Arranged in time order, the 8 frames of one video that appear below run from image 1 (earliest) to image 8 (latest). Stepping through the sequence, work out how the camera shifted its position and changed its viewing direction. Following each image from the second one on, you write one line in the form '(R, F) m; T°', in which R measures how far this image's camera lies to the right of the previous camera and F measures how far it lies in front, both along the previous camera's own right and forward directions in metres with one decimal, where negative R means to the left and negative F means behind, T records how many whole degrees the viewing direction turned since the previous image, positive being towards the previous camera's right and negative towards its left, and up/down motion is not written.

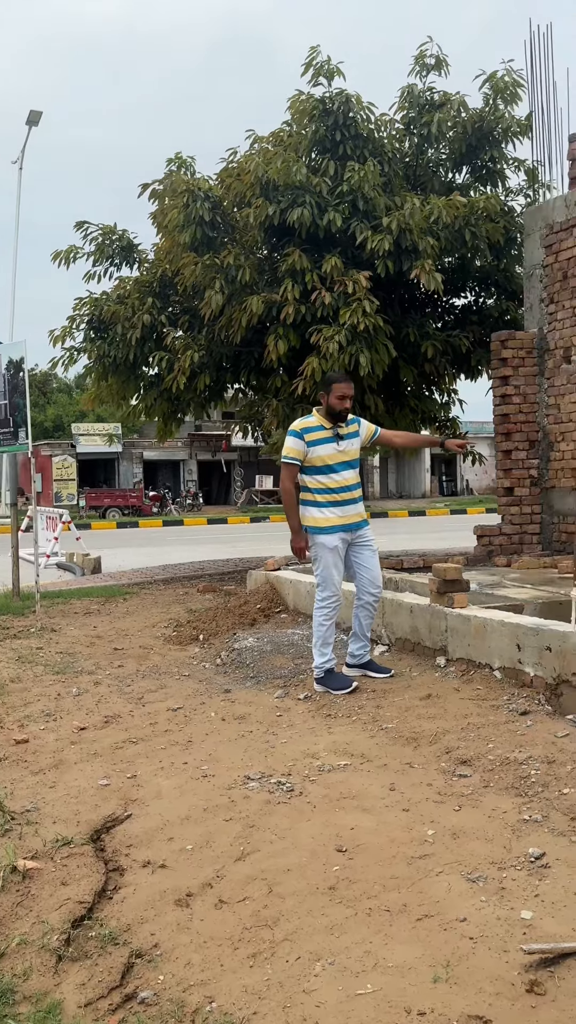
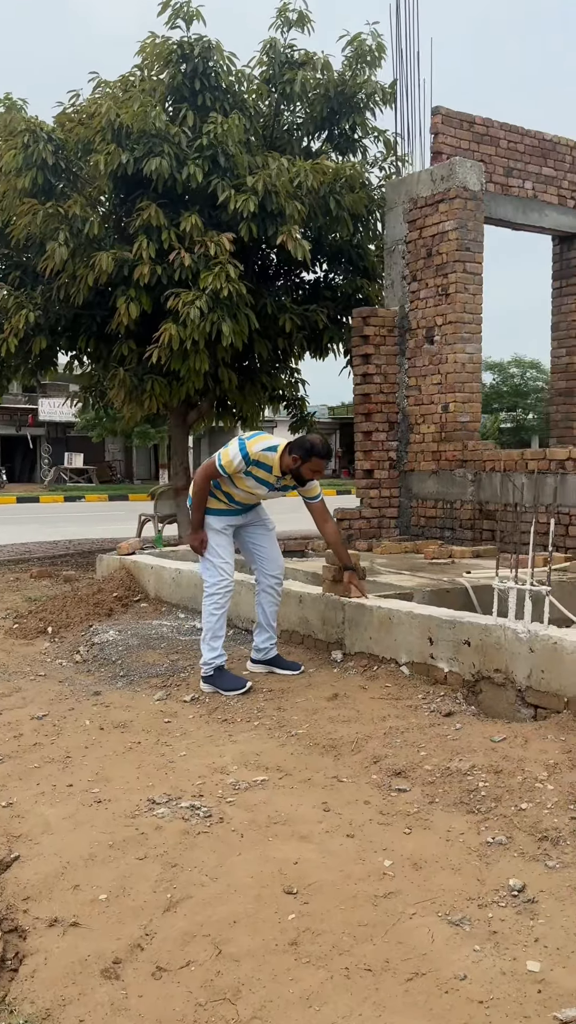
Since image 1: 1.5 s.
(-0.4, +0.6) m; +11°
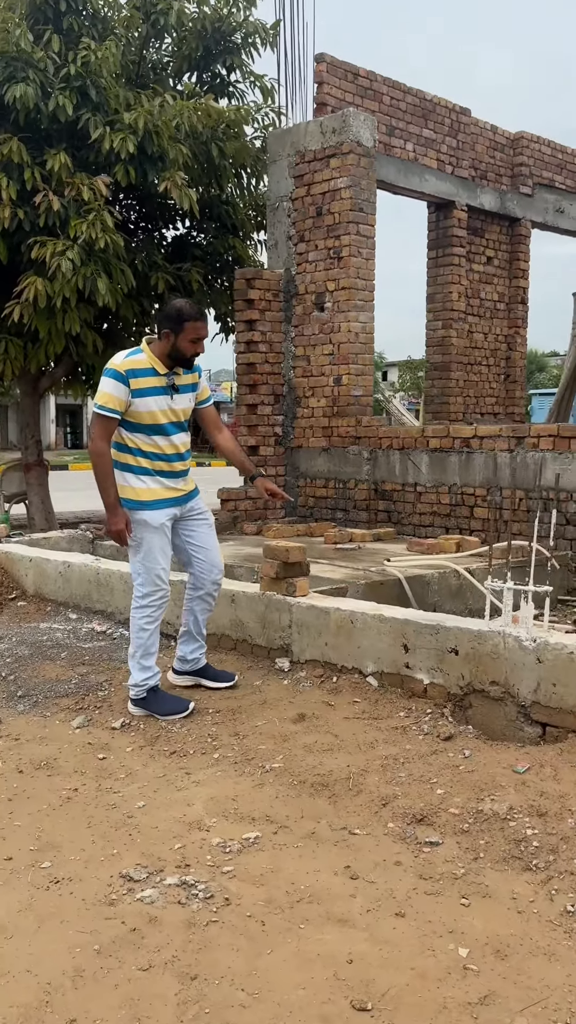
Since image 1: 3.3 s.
(-0.6, +0.7) m; +11°
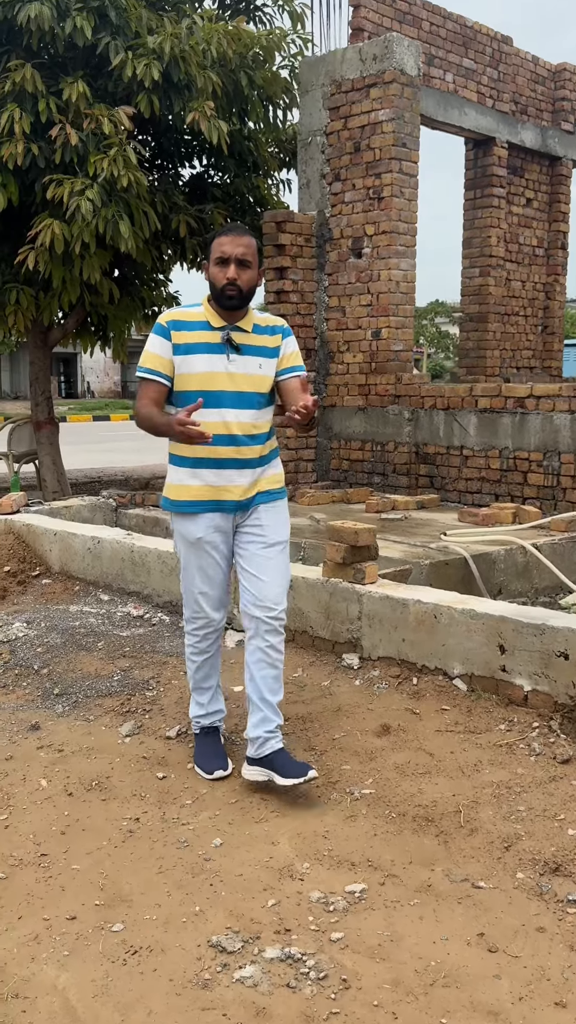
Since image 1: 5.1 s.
(-0.3, +0.5) m; 0°
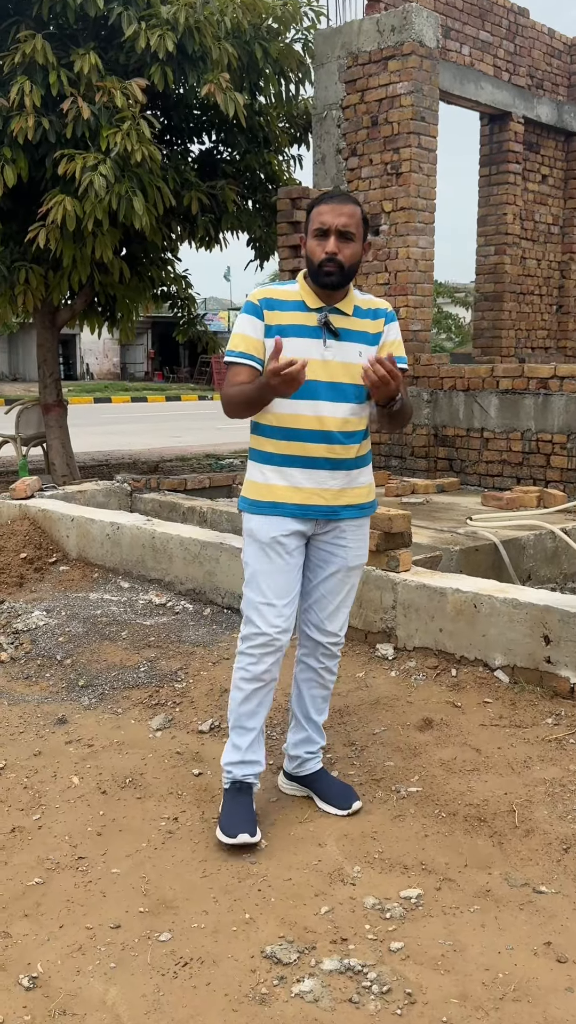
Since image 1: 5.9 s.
(-0.1, +0.1) m; 0°
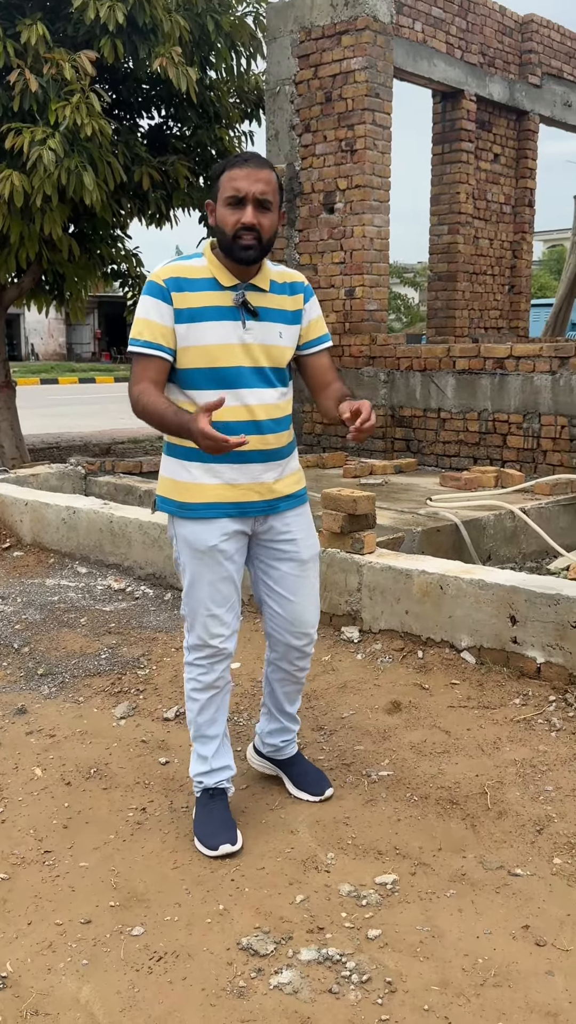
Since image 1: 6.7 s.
(0.0, +0.1) m; +3°
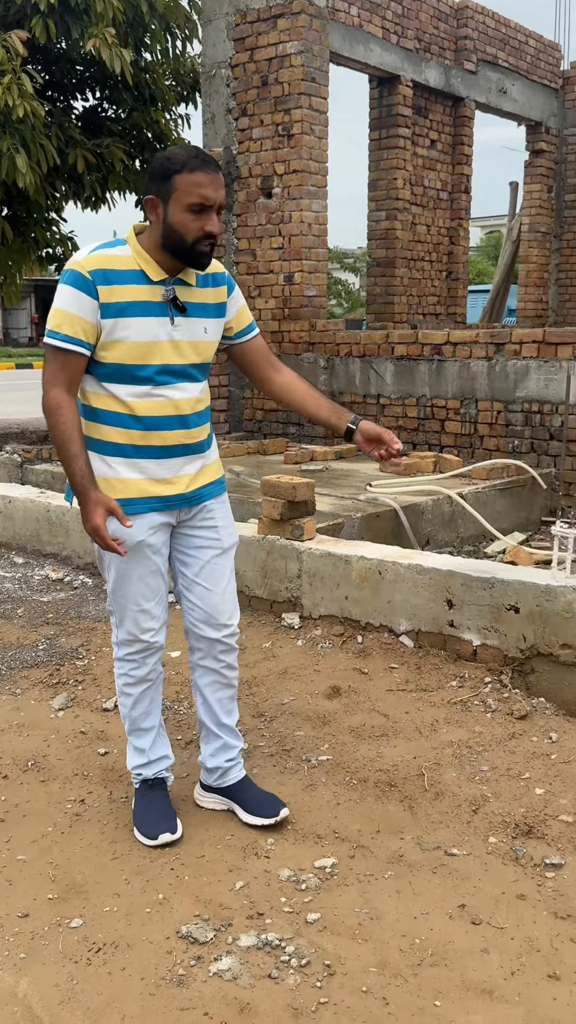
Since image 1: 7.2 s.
(0.0, 0.0) m; +3°
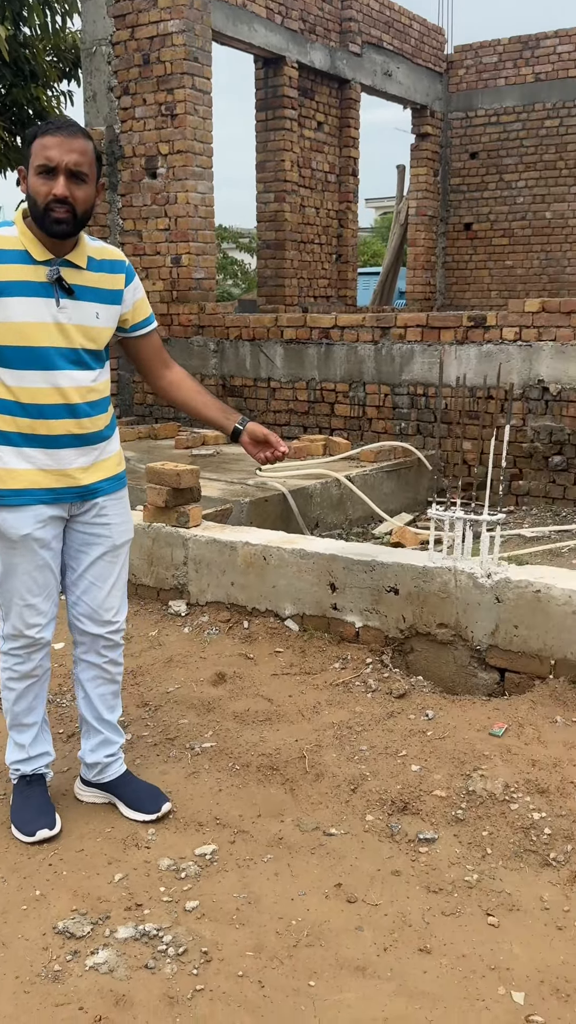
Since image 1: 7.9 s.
(+0.1, 0.0) m; +5°
